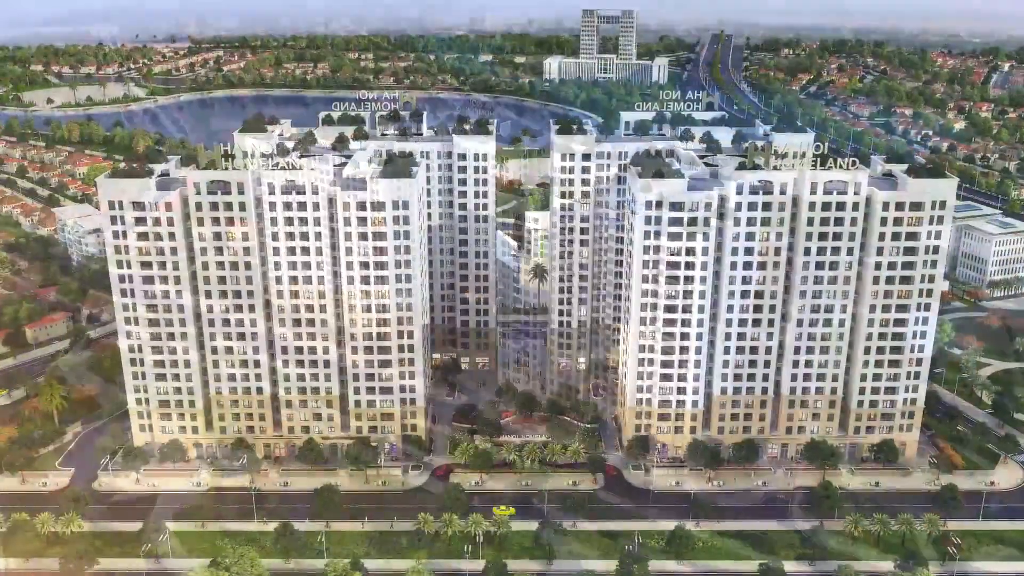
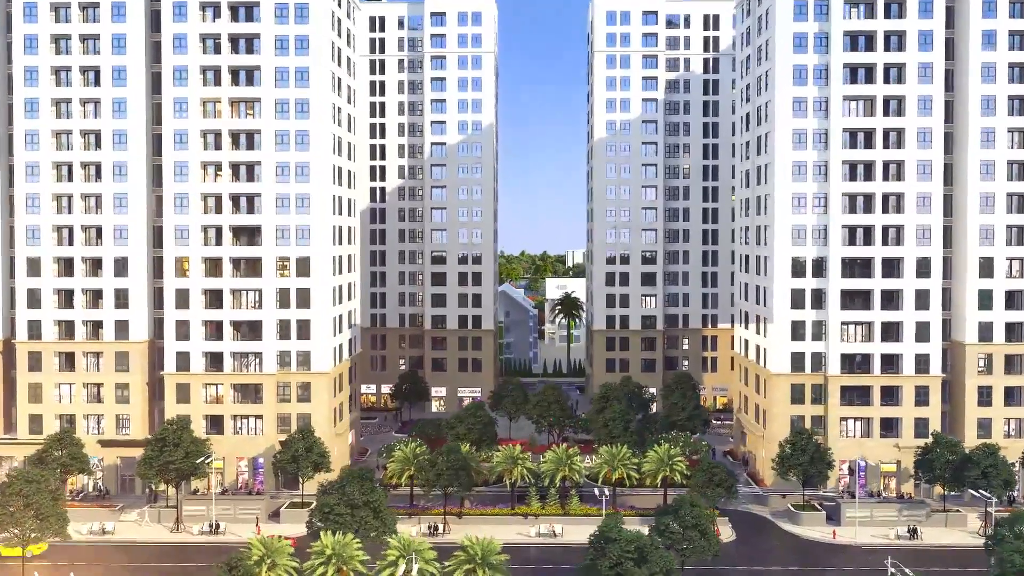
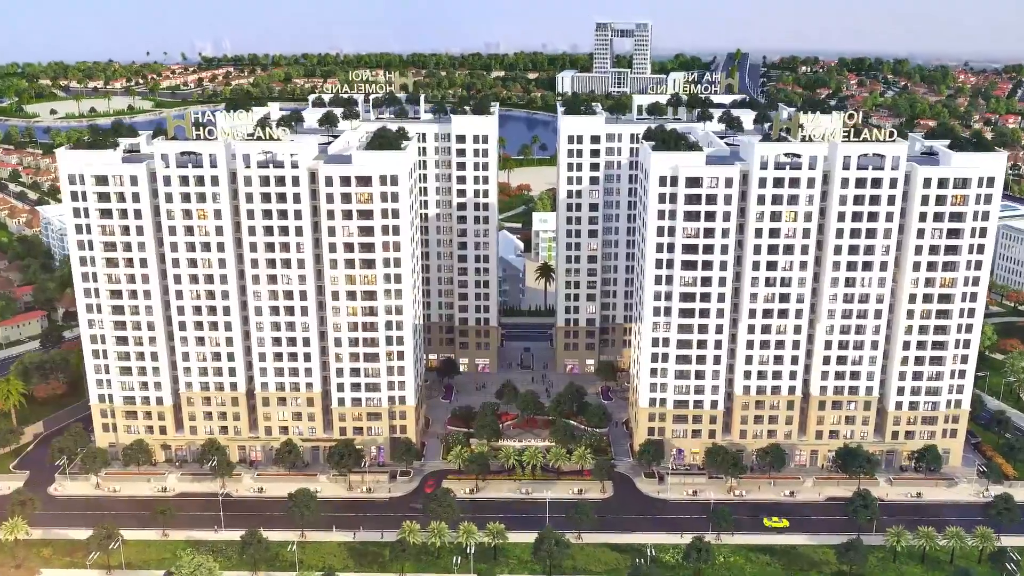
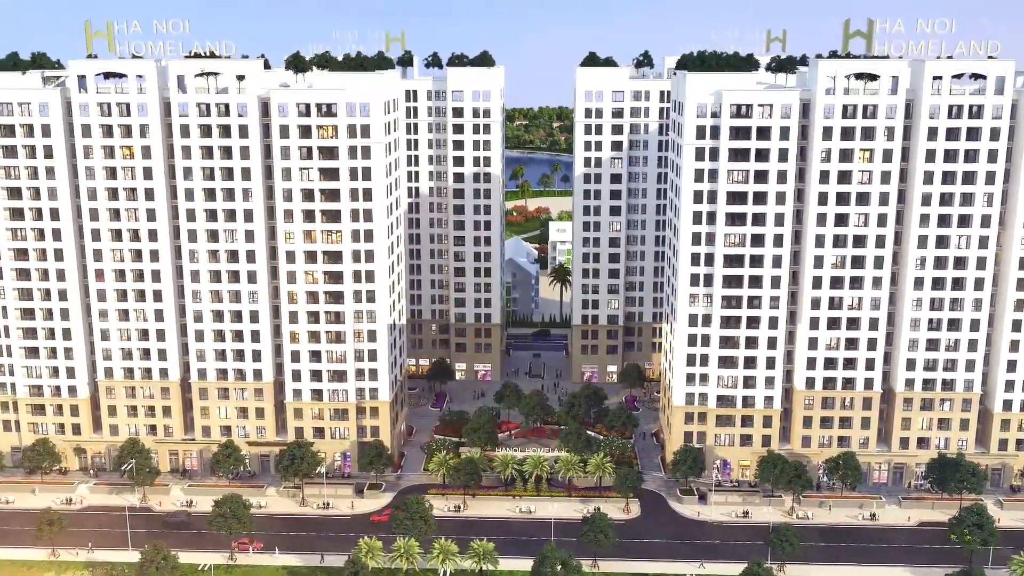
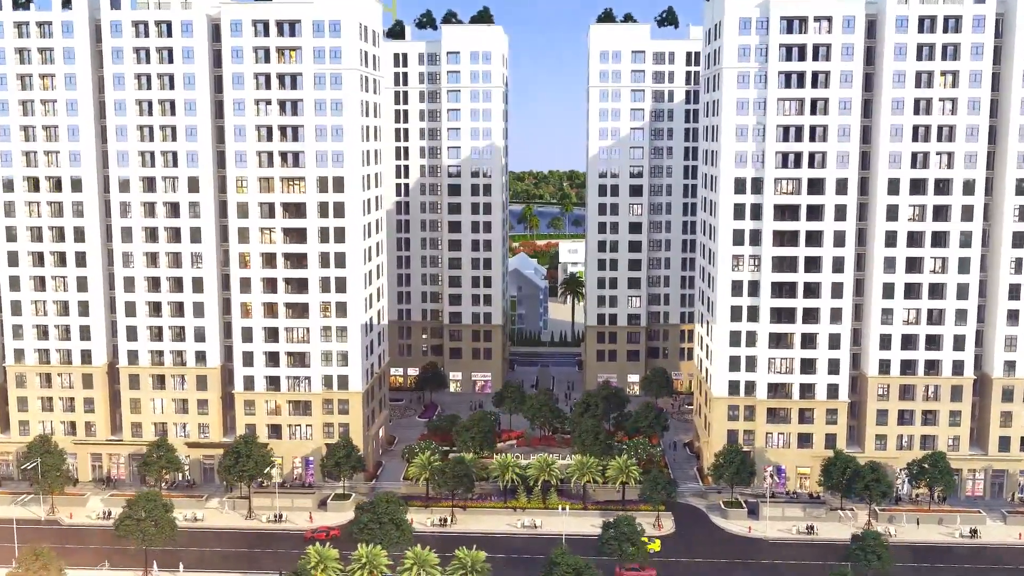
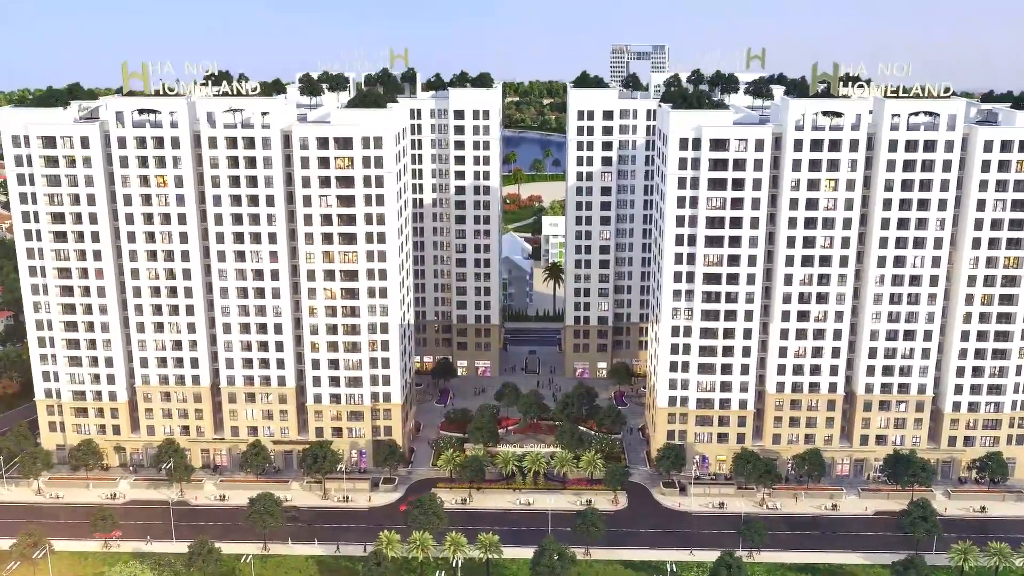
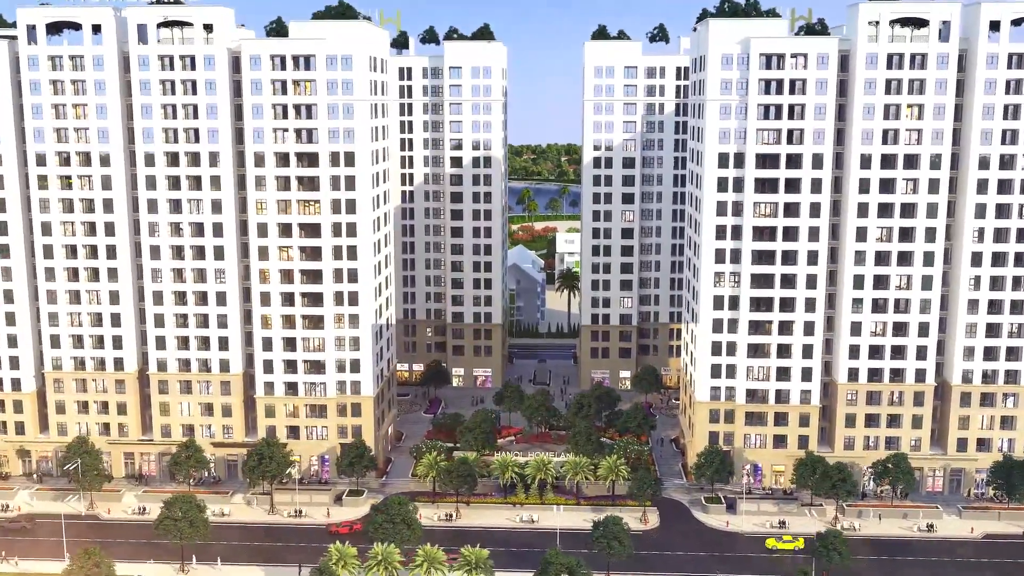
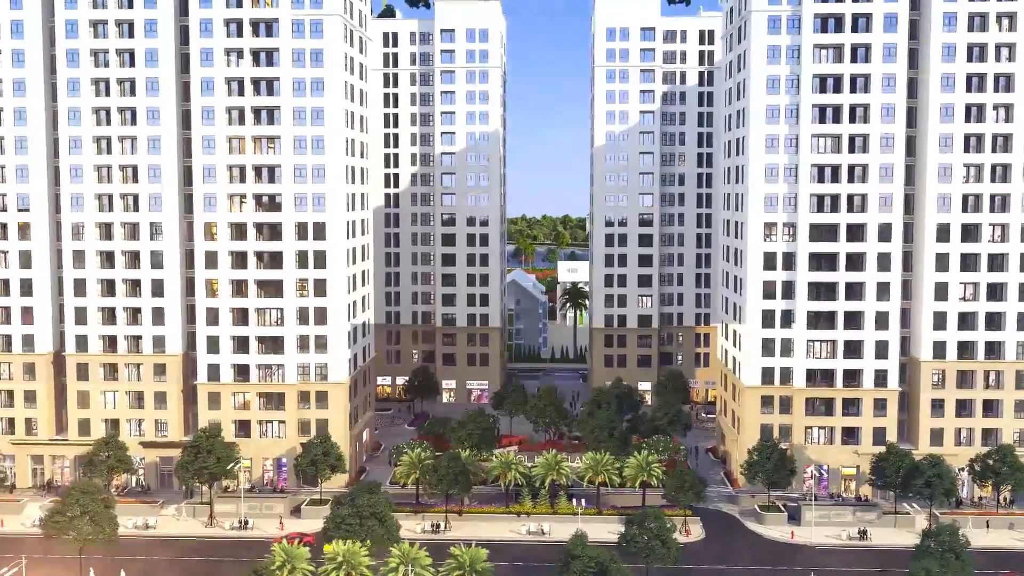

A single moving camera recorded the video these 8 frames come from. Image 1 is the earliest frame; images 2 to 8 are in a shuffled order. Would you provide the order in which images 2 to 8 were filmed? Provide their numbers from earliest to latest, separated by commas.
3, 6, 4, 7, 5, 8, 2
